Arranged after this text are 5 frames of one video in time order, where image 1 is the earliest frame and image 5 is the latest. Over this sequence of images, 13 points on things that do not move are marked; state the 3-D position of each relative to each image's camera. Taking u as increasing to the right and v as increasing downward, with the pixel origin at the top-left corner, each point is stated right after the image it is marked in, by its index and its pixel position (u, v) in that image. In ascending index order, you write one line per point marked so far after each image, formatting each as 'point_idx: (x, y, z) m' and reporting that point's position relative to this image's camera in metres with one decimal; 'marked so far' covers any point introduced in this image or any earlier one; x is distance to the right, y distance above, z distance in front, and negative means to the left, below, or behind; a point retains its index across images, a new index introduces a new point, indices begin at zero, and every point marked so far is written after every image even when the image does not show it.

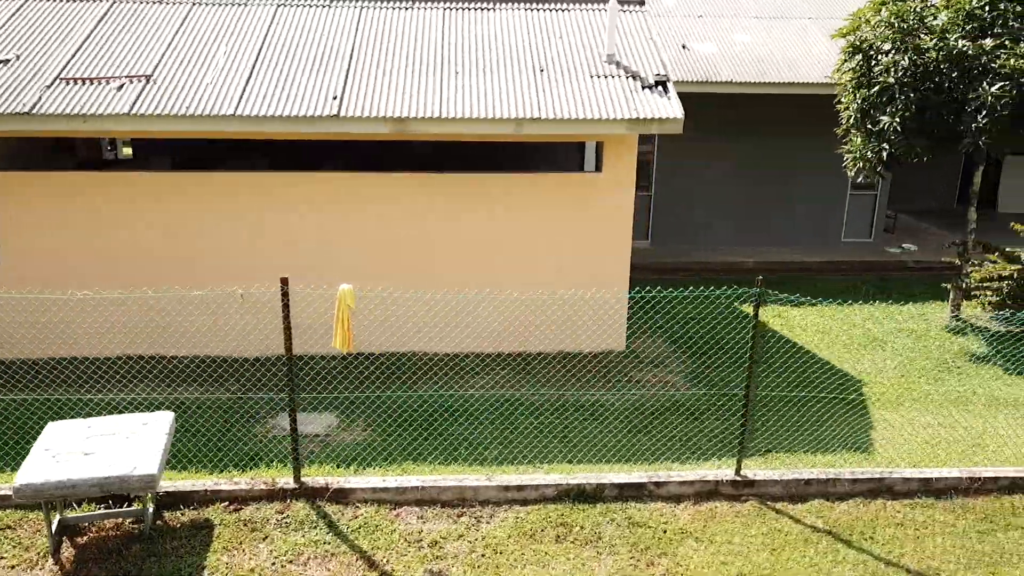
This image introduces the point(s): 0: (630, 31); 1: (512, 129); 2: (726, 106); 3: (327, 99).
0: (+0.8, +2.0, +6.8) m
1: (0.0, +1.0, +5.8) m
2: (+2.4, +2.0, +10.0) m
3: (-1.2, +1.2, +5.8) m
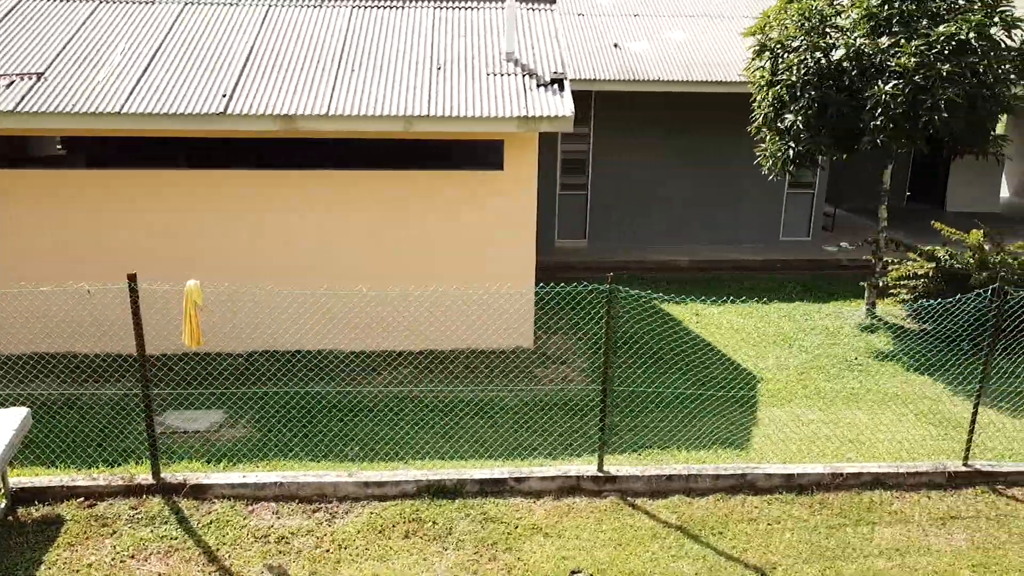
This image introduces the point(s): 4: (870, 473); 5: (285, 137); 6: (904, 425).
0: (+0.1, +2.0, +6.8) m
1: (-0.7, +1.1, +5.8) m
2: (+1.7, +2.1, +10.0) m
3: (-1.9, +1.2, +5.8) m
4: (+1.9, -1.0, +4.7) m
5: (-1.5, +1.0, +6.1) m
6: (+2.4, -0.8, +5.5) m
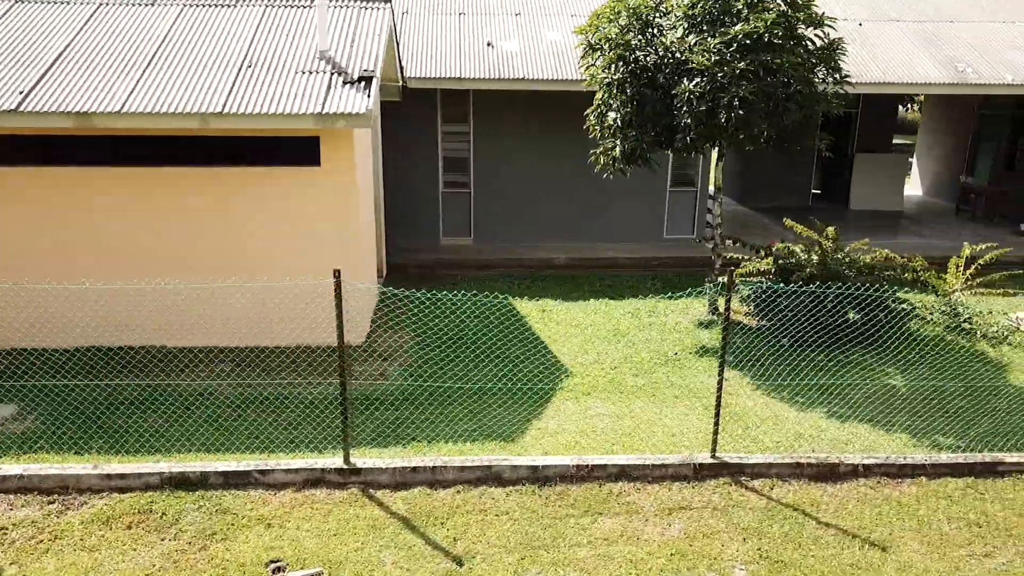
0: (-1.2, +2.0, +6.8) m
1: (-2.1, +1.1, +5.8) m
2: (+0.3, +2.1, +10.1) m
3: (-3.3, +1.3, +5.8) m
4: (+0.6, -0.9, +4.7) m
5: (-2.9, +1.1, +6.2) m
6: (+1.1, -0.8, +5.6) m
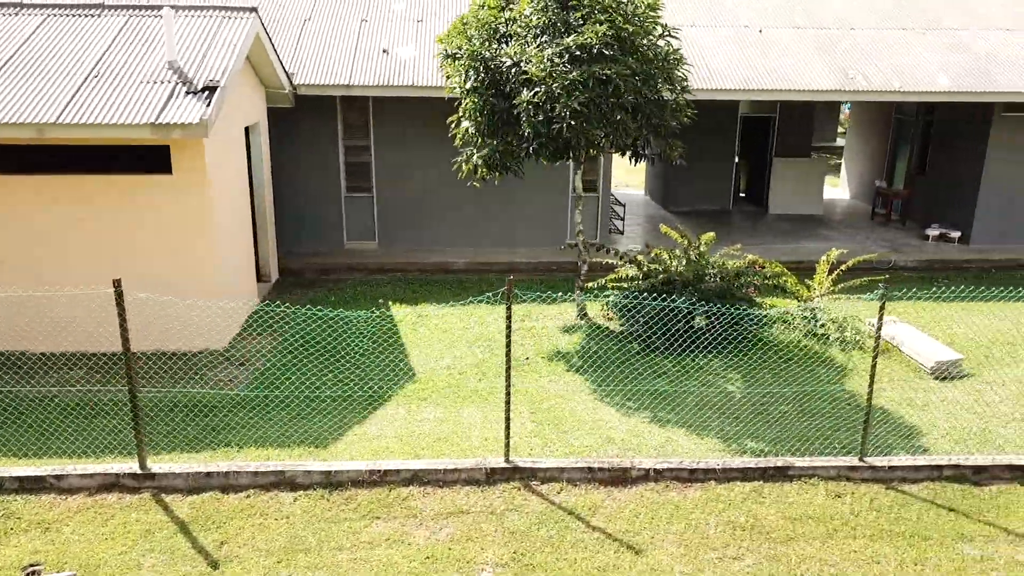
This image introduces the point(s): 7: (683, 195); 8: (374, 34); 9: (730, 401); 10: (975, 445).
0: (-2.3, +2.0, +6.9) m
1: (-3.2, +1.0, +5.9) m
2: (-0.8, +2.0, +10.2) m
3: (-4.4, +1.2, +5.9) m
4: (-0.6, -1.0, +4.8) m
5: (-4.0, +1.0, +6.3) m
6: (0.0, -0.9, +5.7) m
7: (+2.6, +1.4, +13.4) m
8: (-1.6, +2.9, +10.1) m
9: (+1.5, -0.8, +6.2) m
10: (+2.9, -1.0, +5.5) m
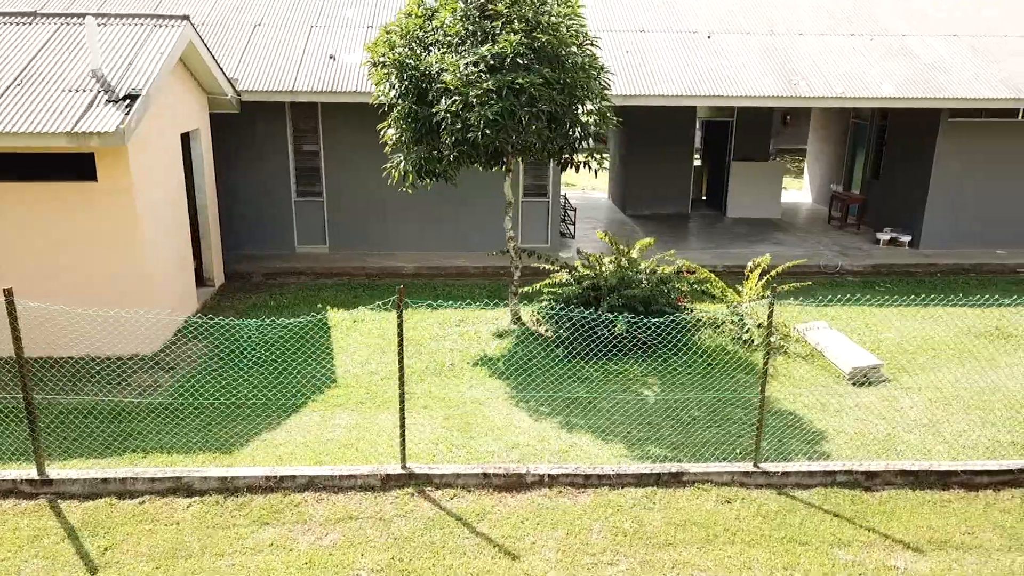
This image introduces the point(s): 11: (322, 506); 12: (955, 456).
0: (-2.9, +1.9, +7.0) m
1: (-3.8, +1.0, +6.0) m
2: (-1.4, +2.0, +10.2) m
3: (-5.0, +1.2, +6.0) m
4: (-1.1, -1.0, +4.9) m
5: (-4.6, +1.0, +6.3) m
6: (-0.6, -0.9, +5.8) m
7: (+2.0, +1.4, +13.4) m
8: (-2.2, +2.8, +10.1) m
9: (+0.9, -0.8, +6.2) m
10: (+2.3, -1.0, +5.6) m
11: (-1.0, -1.2, +4.7) m
12: (+2.8, -1.0, +5.5) m
